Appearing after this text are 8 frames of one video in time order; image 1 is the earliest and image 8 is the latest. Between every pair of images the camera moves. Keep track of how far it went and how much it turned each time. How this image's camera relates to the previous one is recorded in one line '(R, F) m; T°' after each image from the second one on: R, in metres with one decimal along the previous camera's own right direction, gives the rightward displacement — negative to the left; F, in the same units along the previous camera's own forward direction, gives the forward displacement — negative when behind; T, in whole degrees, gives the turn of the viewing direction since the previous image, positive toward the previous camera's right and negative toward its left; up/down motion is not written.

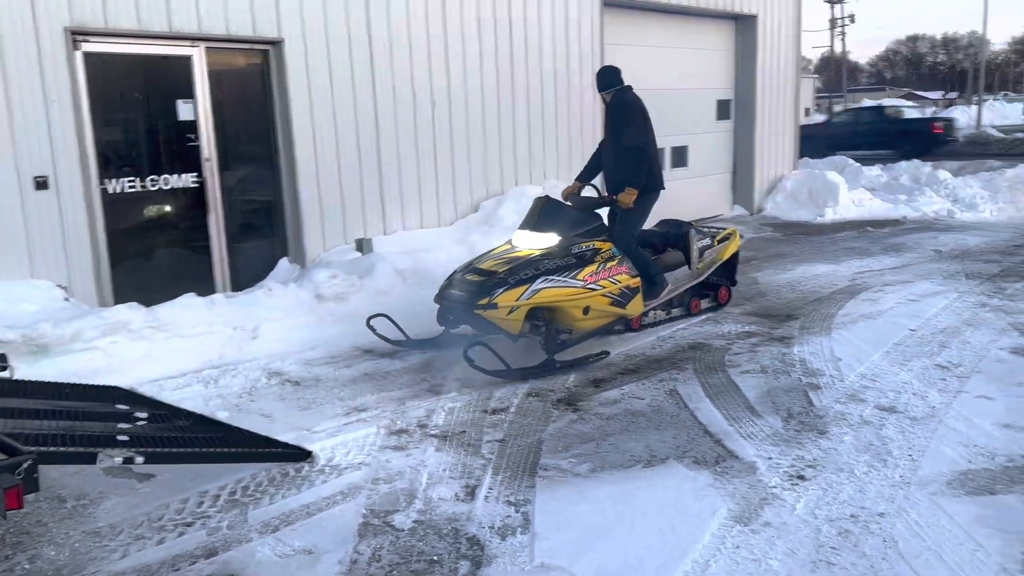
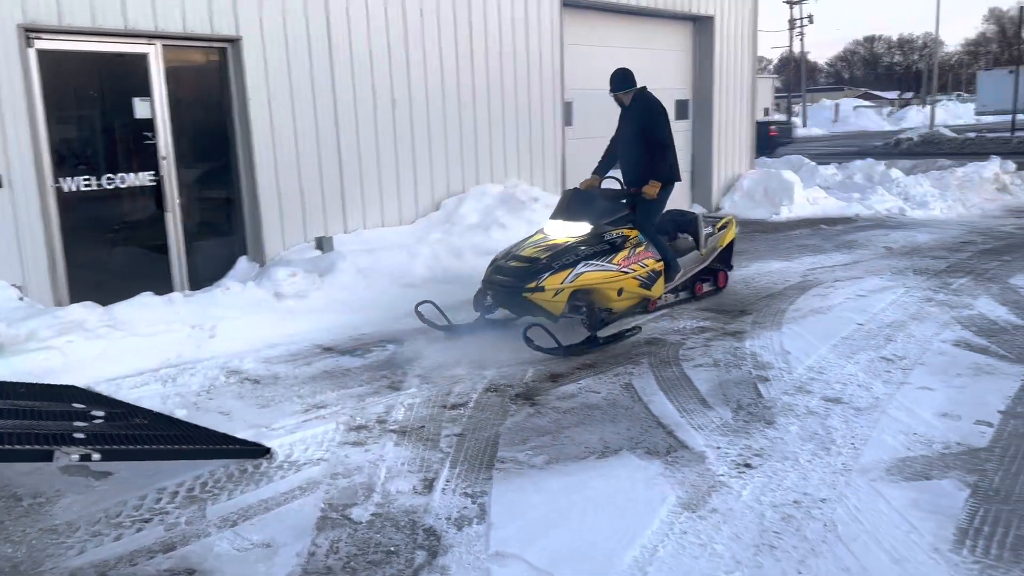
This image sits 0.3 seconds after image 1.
(0.0, -0.1) m; +2°
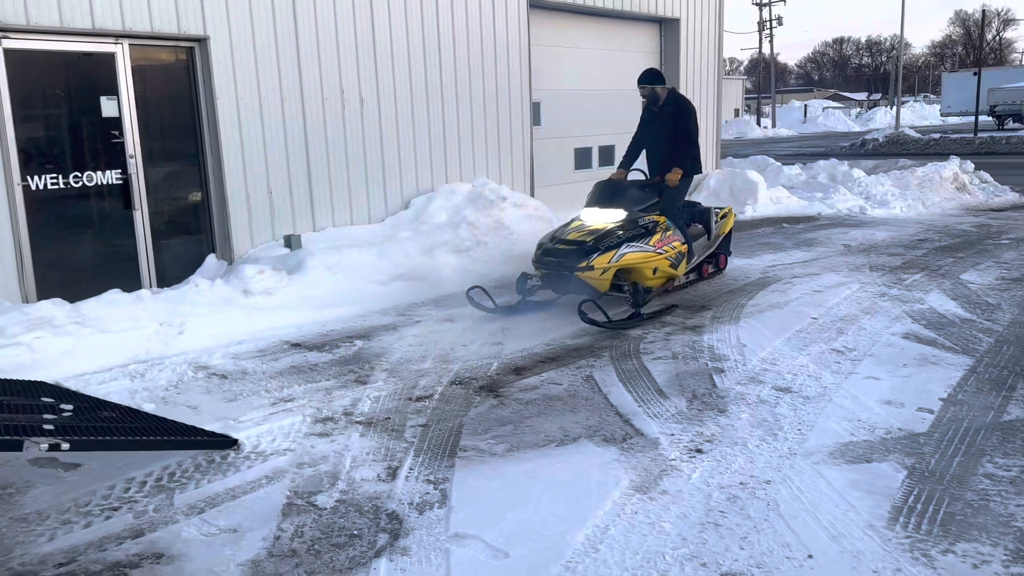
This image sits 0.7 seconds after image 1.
(+0.1, -0.1) m; +2°
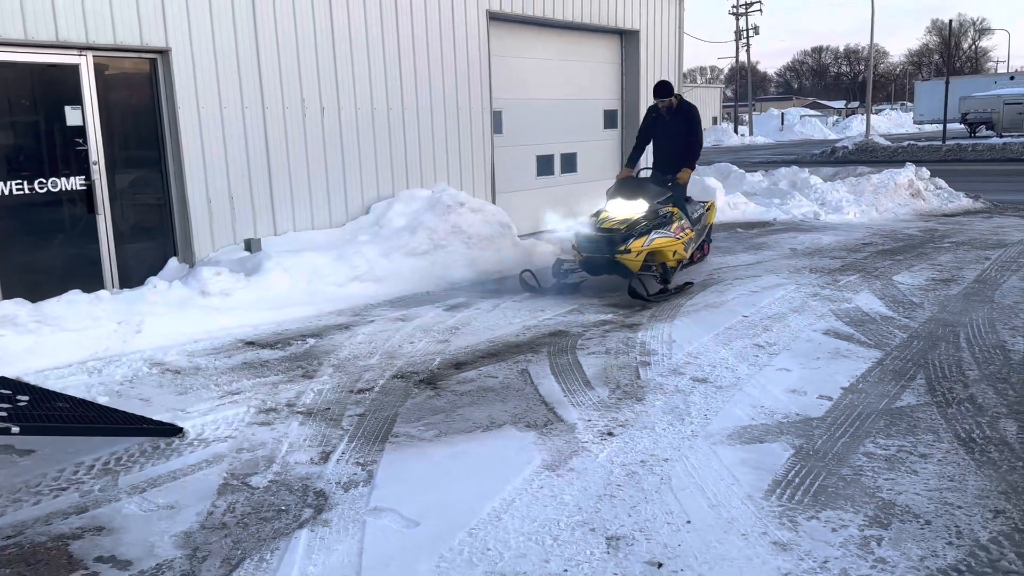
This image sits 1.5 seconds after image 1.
(+0.3, -0.3) m; +1°
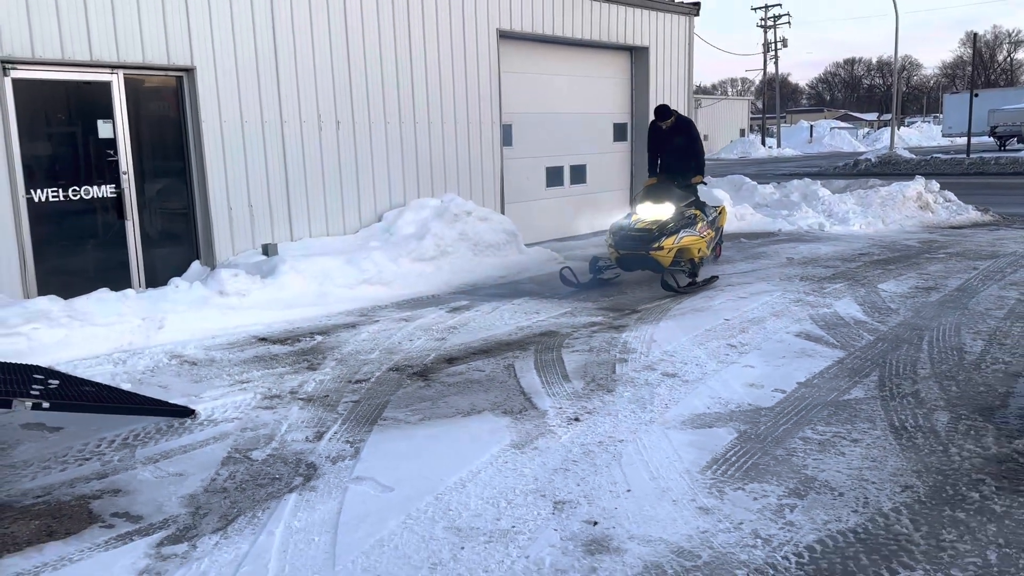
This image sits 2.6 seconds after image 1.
(+0.3, -0.4) m; -2°
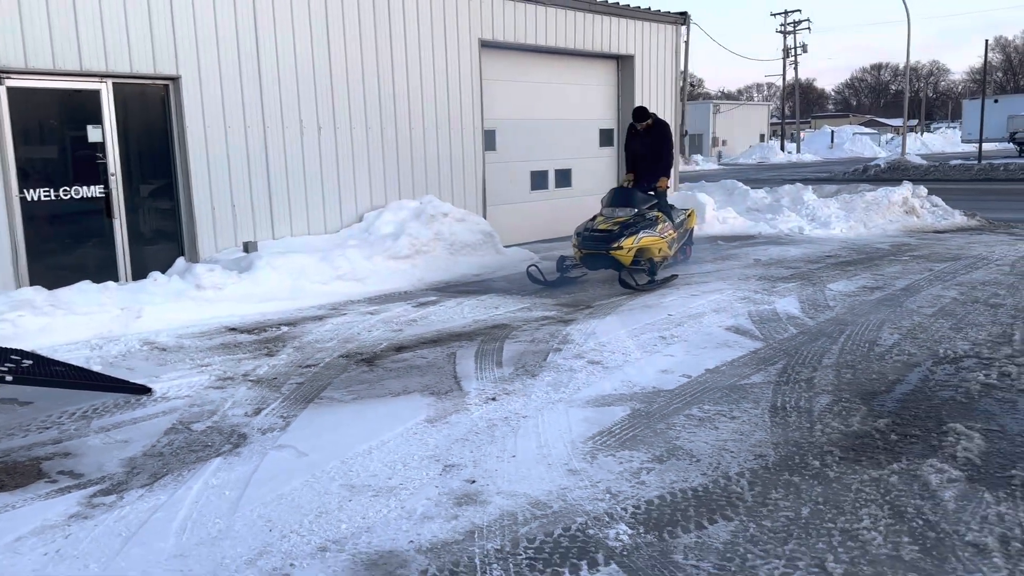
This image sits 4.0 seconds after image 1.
(+0.6, -0.4) m; -2°
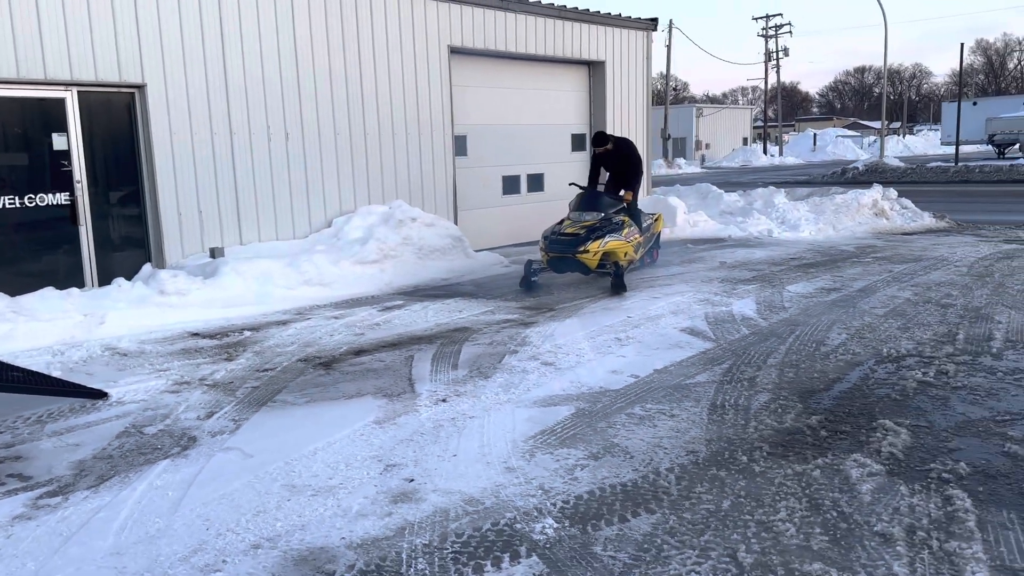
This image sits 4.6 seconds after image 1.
(+0.2, -0.1) m; +1°
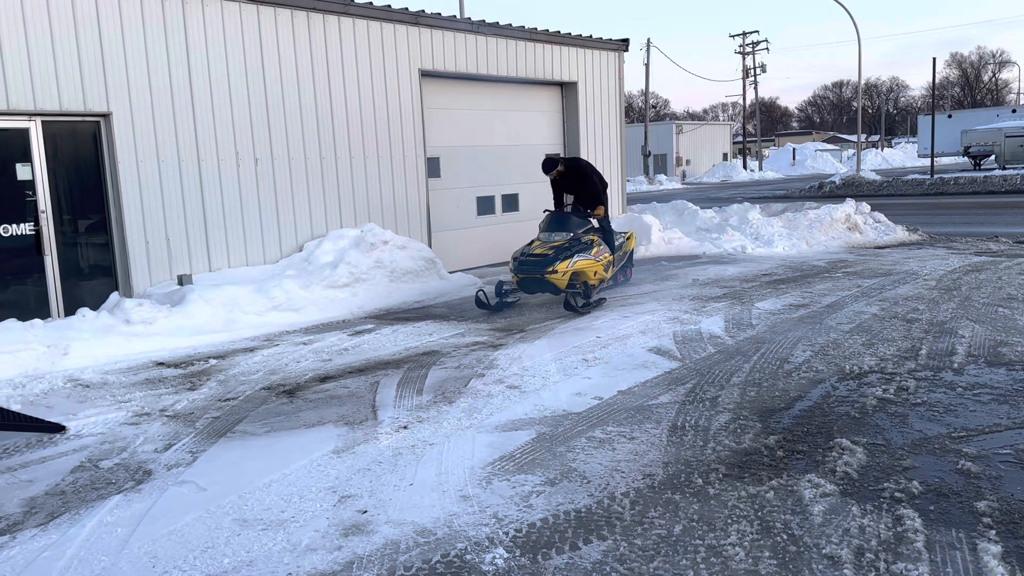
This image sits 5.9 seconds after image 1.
(+0.2, 0.0) m; +1°
